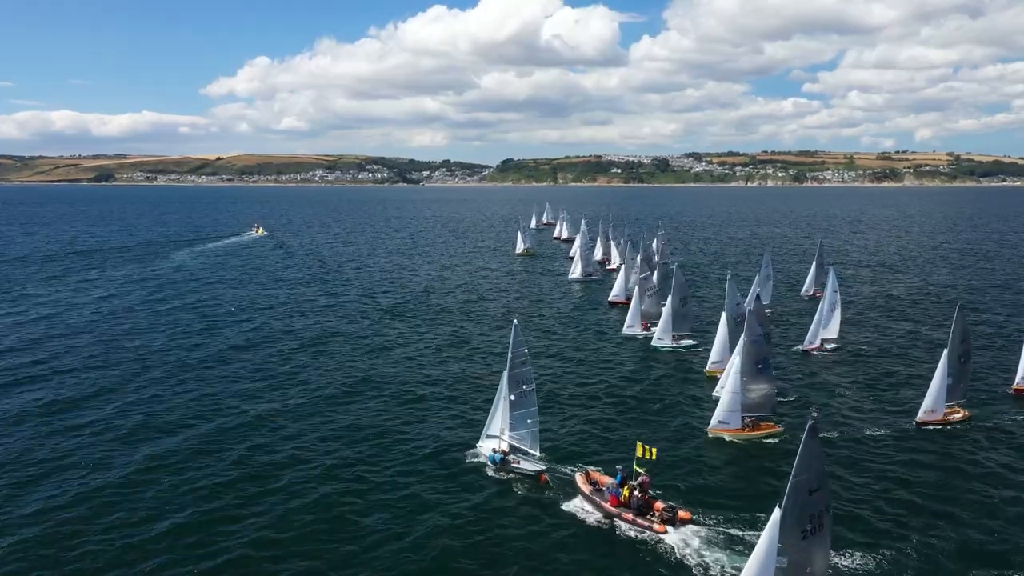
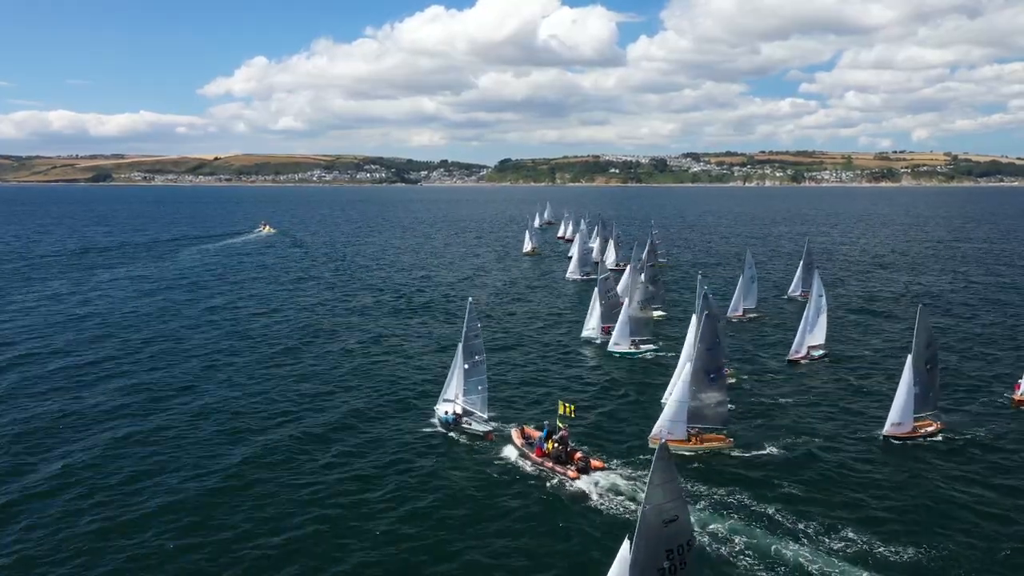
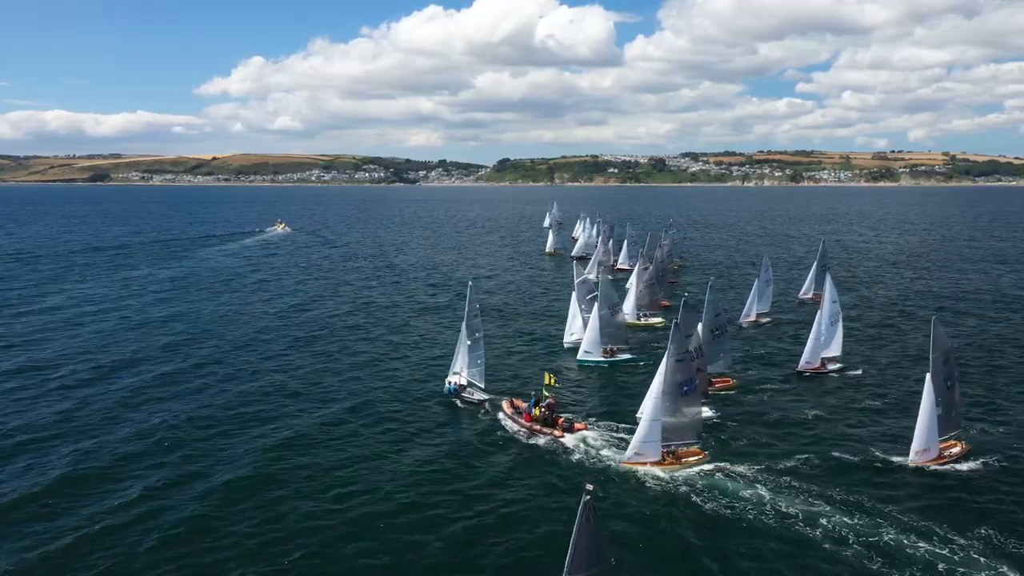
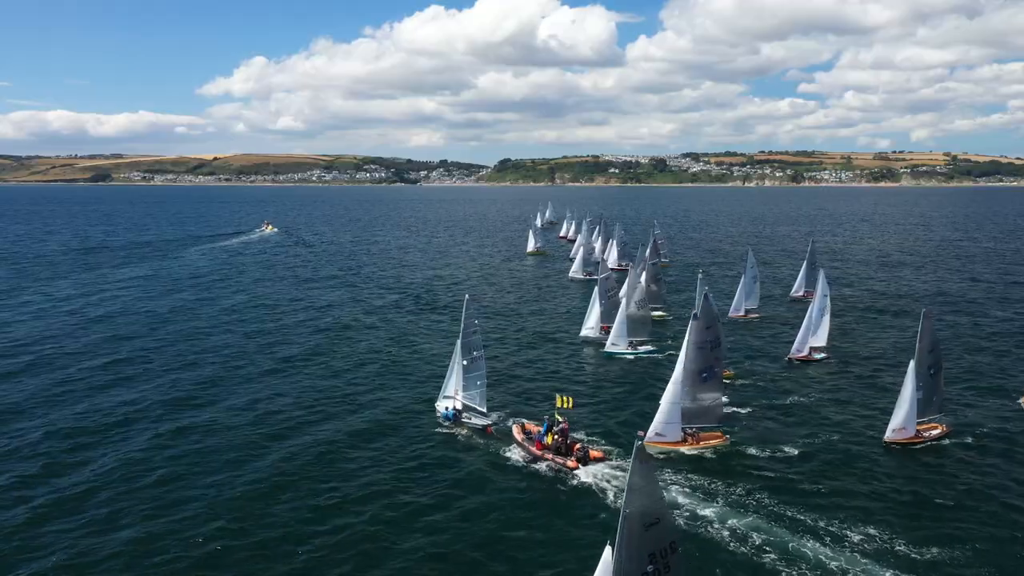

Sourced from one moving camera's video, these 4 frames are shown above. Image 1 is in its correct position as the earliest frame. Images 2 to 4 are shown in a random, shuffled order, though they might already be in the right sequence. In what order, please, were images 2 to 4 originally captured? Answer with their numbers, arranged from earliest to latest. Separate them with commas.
2, 4, 3
